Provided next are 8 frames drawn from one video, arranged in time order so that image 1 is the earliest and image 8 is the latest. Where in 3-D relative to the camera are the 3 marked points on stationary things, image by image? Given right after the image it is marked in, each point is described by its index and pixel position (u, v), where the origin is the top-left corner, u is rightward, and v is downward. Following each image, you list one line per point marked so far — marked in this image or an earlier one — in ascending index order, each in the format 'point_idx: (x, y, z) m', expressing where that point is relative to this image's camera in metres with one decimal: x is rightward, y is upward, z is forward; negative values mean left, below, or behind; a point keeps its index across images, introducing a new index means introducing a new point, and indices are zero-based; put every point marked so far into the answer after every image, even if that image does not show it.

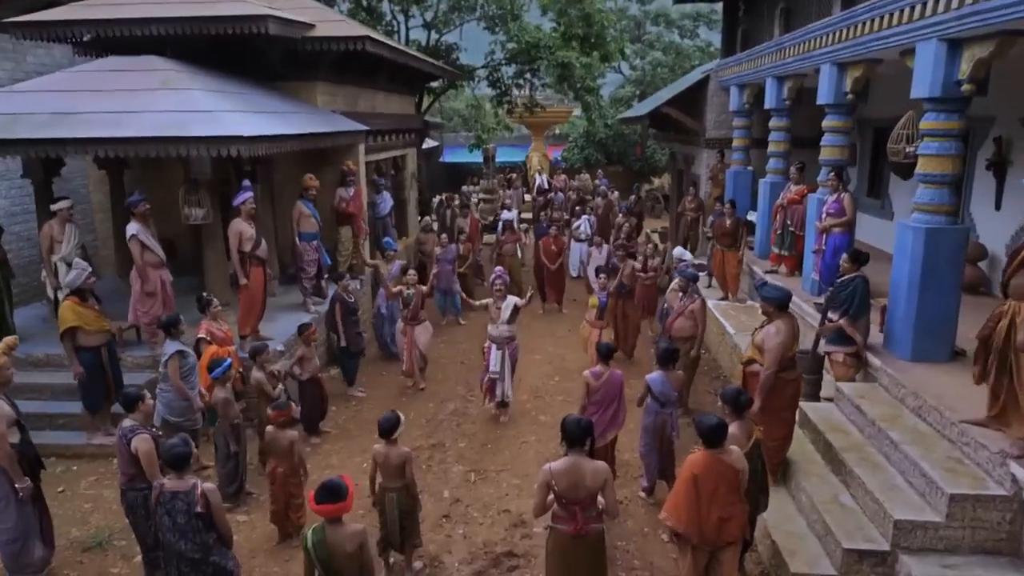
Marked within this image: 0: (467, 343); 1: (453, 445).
0: (-0.7, -0.9, +11.7) m
1: (-0.6, -1.7, +7.8) m
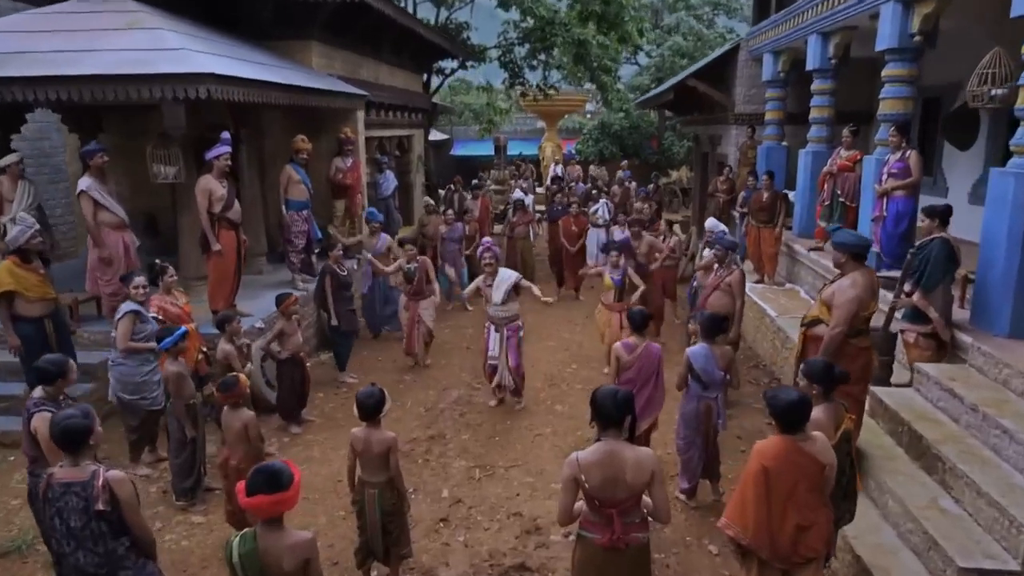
0: (-0.6, -0.6, +10.5) m
1: (-0.5, -1.4, +6.7) m
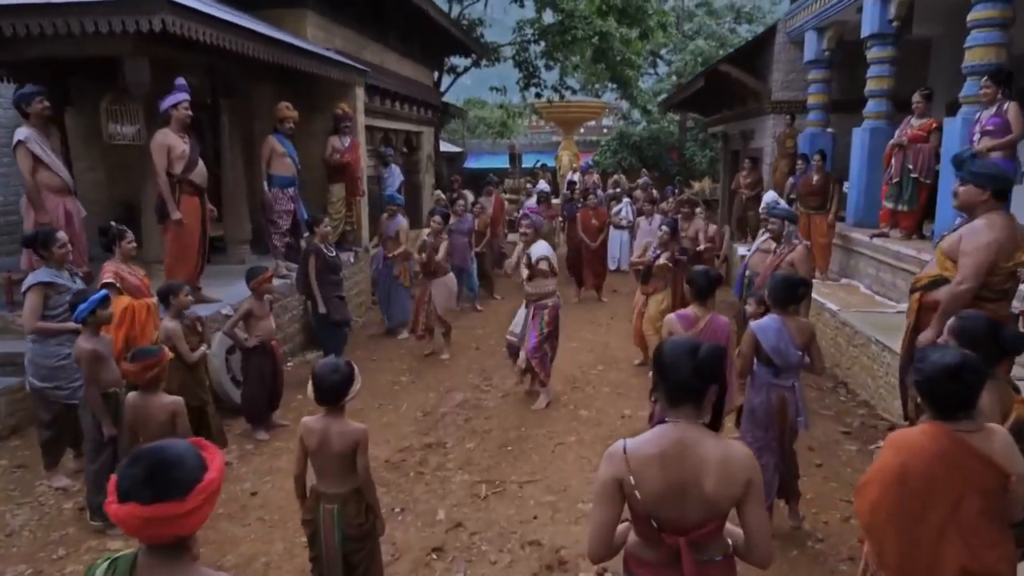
0: (-0.4, -0.5, +9.3) m
1: (-0.4, -1.2, +5.5) m
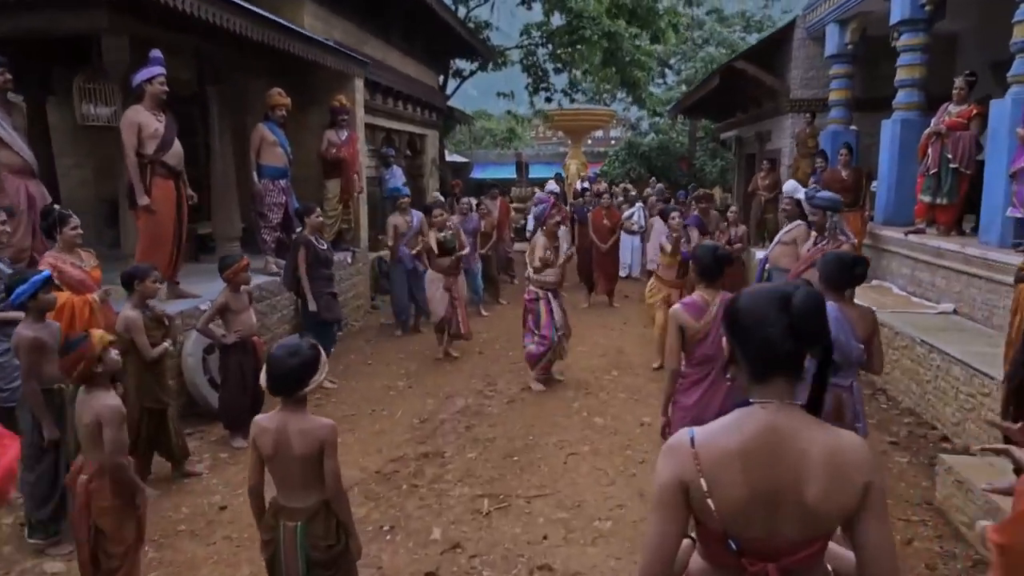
0: (-0.3, -0.6, +8.7) m
1: (-0.4, -1.1, +4.9) m
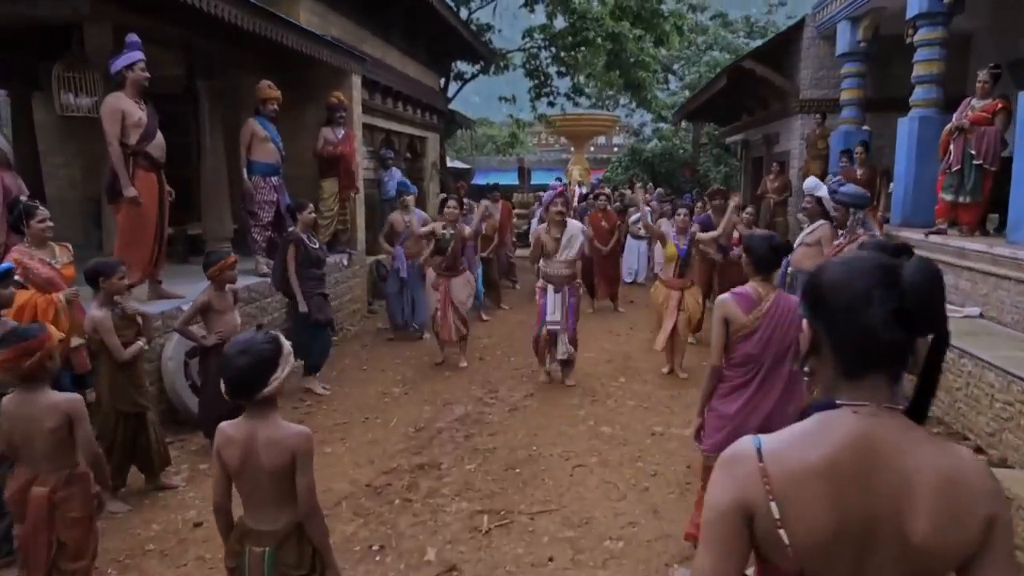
0: (-0.3, -0.6, +8.4) m
1: (-0.3, -1.1, +4.5) m
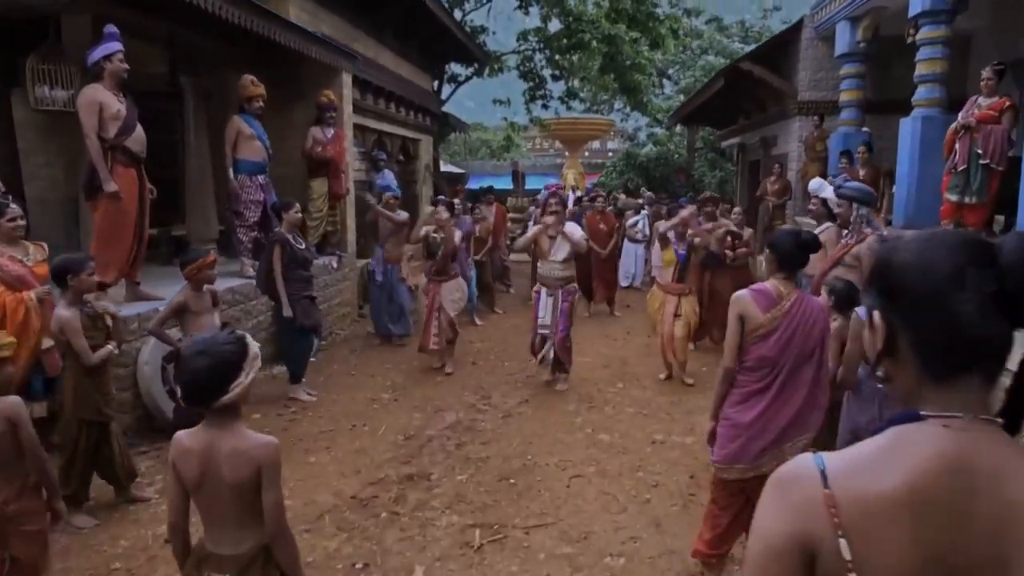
0: (-0.3, -0.6, +8.1) m
1: (-0.4, -1.1, +4.3) m
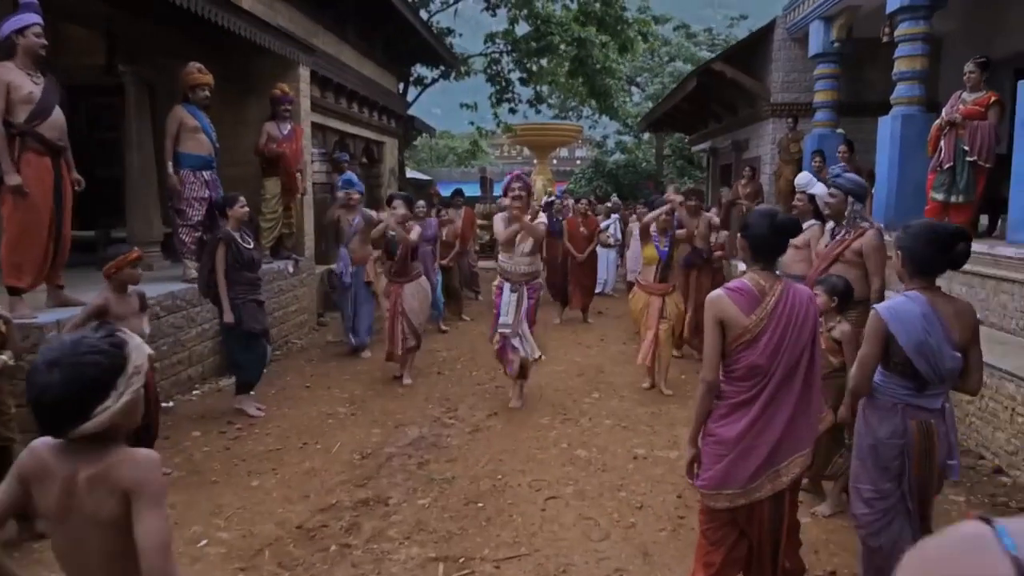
0: (-0.7, -0.7, +7.7) m
1: (-0.5, -1.1, +3.8) m
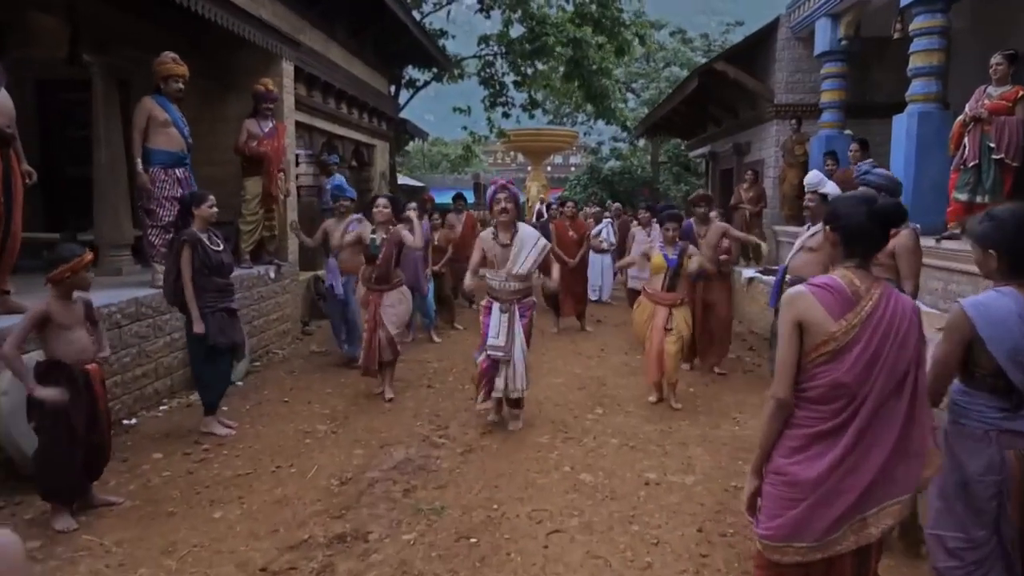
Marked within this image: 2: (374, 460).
0: (-0.7, -0.7, +7.2) m
1: (-0.6, -1.1, +3.3) m
2: (-0.8, -1.0, +4.4) m
